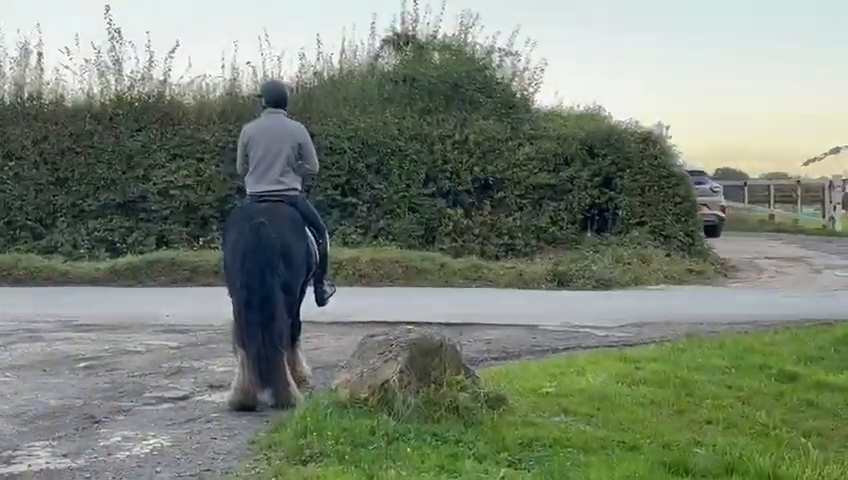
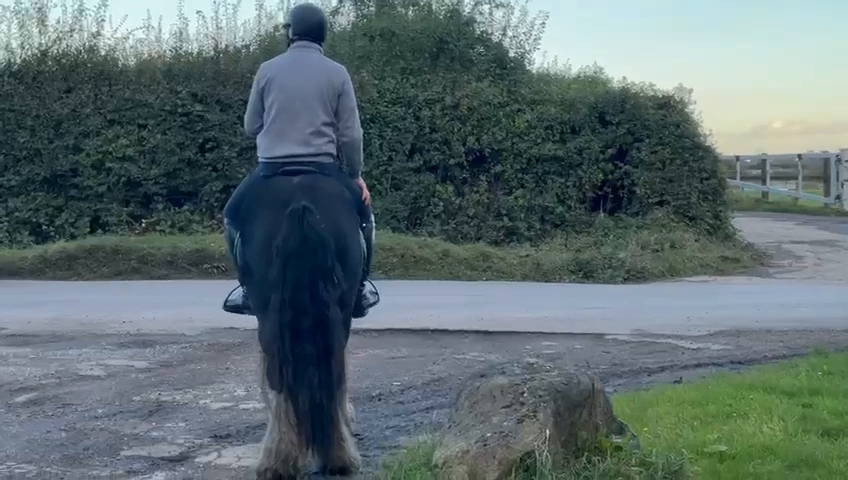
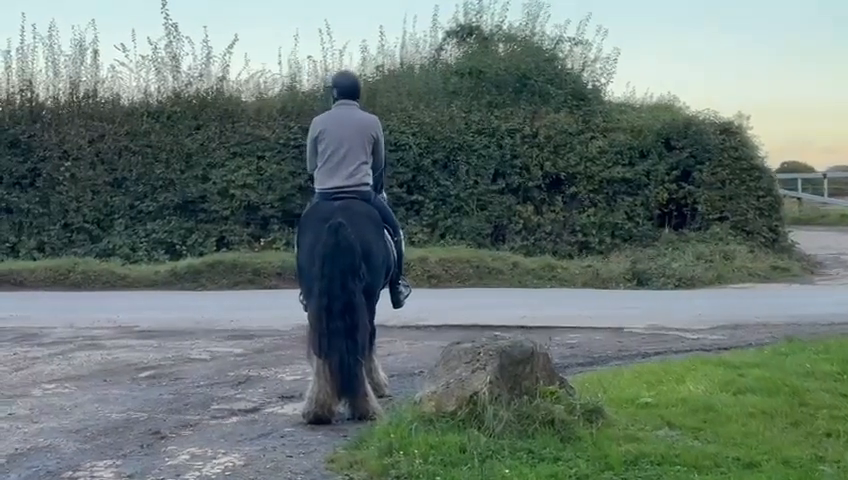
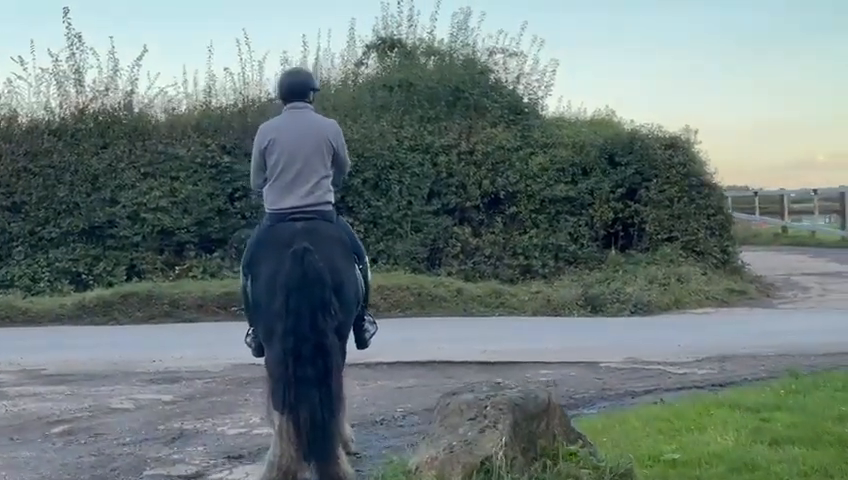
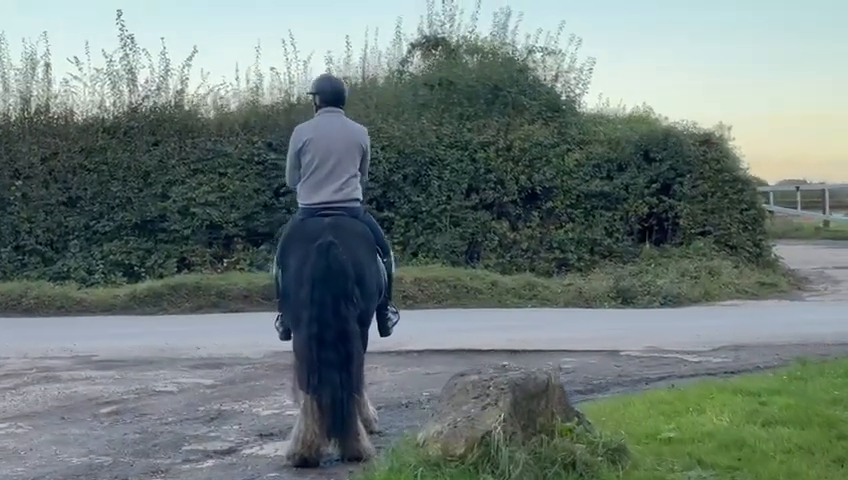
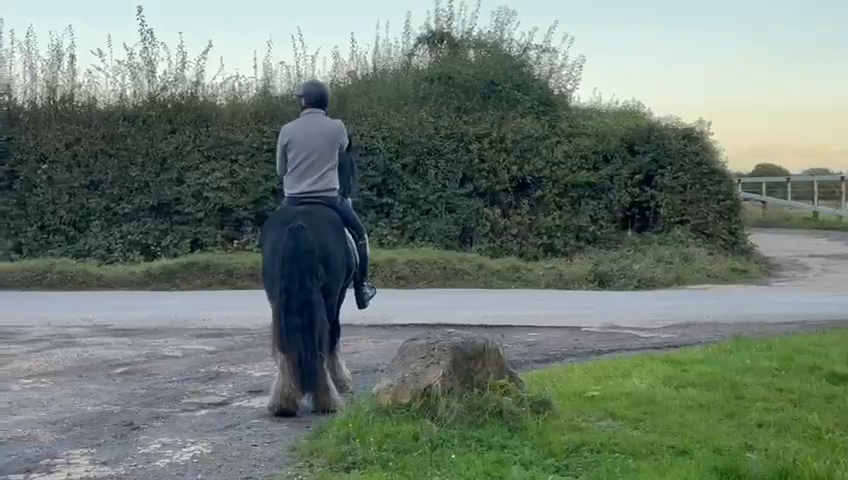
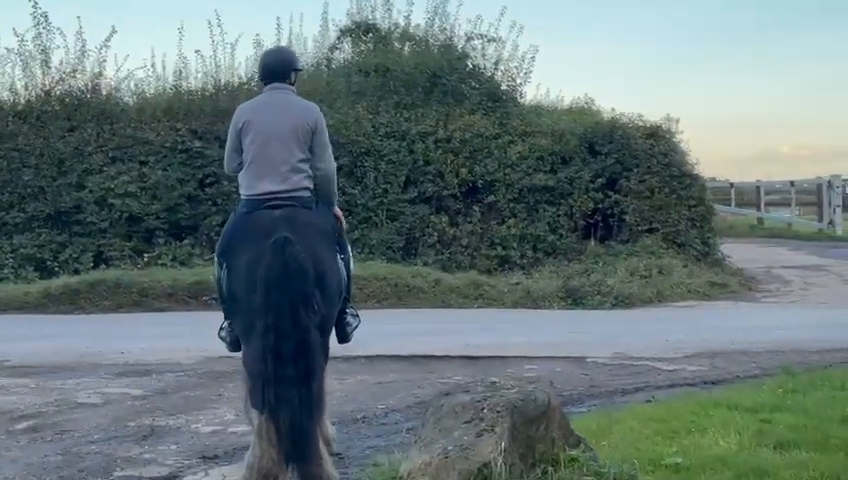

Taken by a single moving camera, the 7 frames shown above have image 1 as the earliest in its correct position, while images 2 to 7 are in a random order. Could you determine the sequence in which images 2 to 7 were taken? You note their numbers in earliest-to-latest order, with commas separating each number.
6, 3, 5, 4, 7, 2
